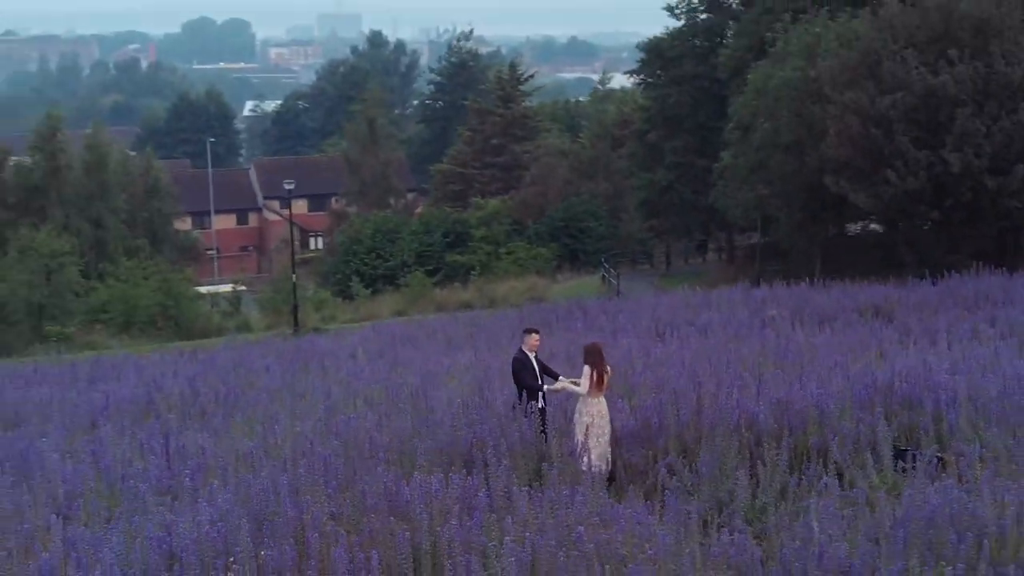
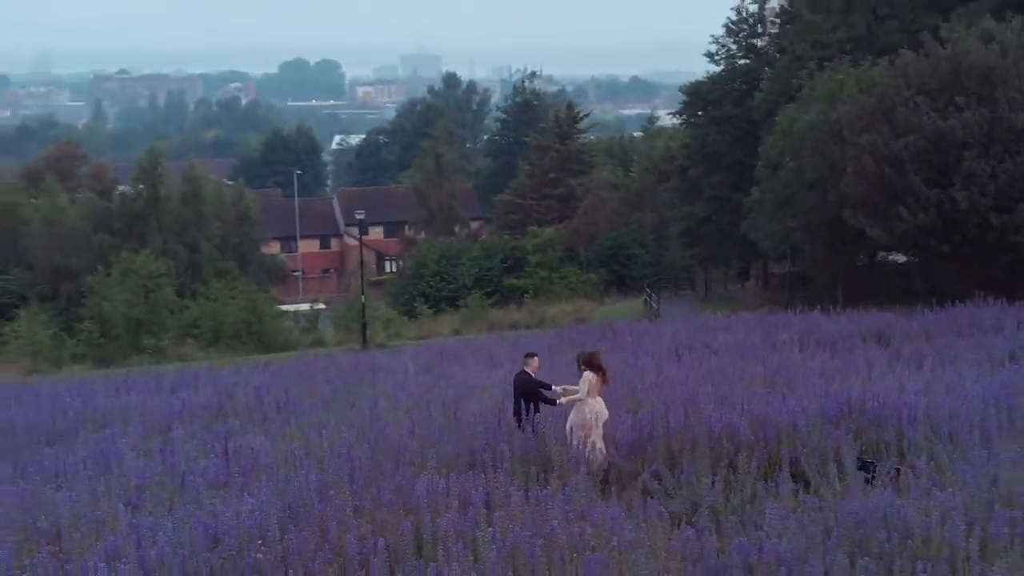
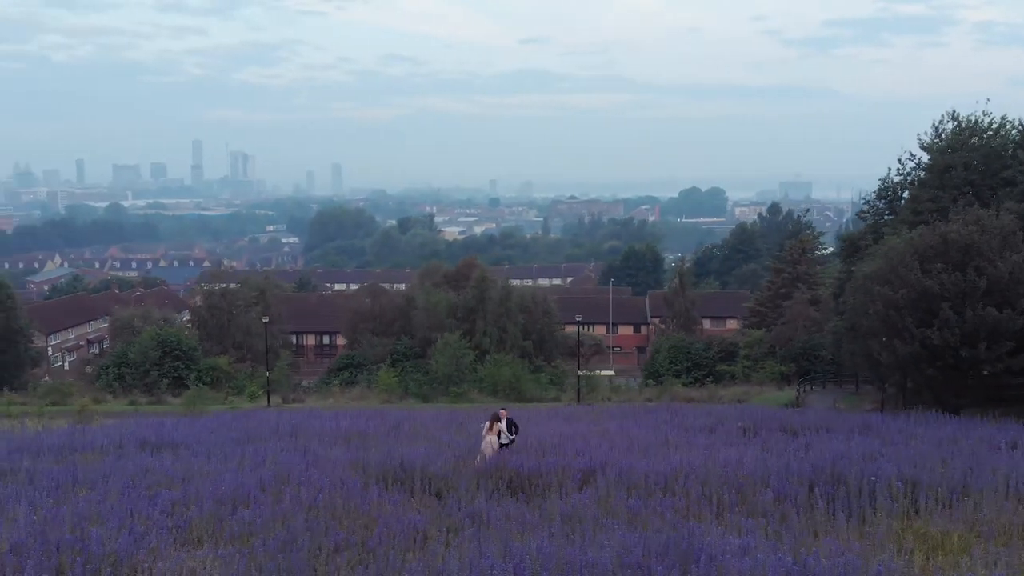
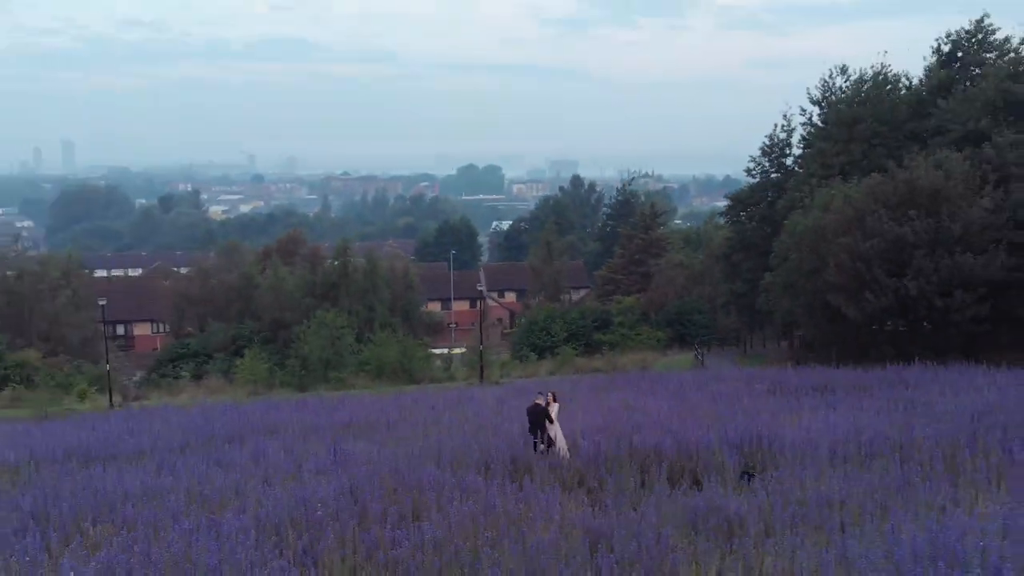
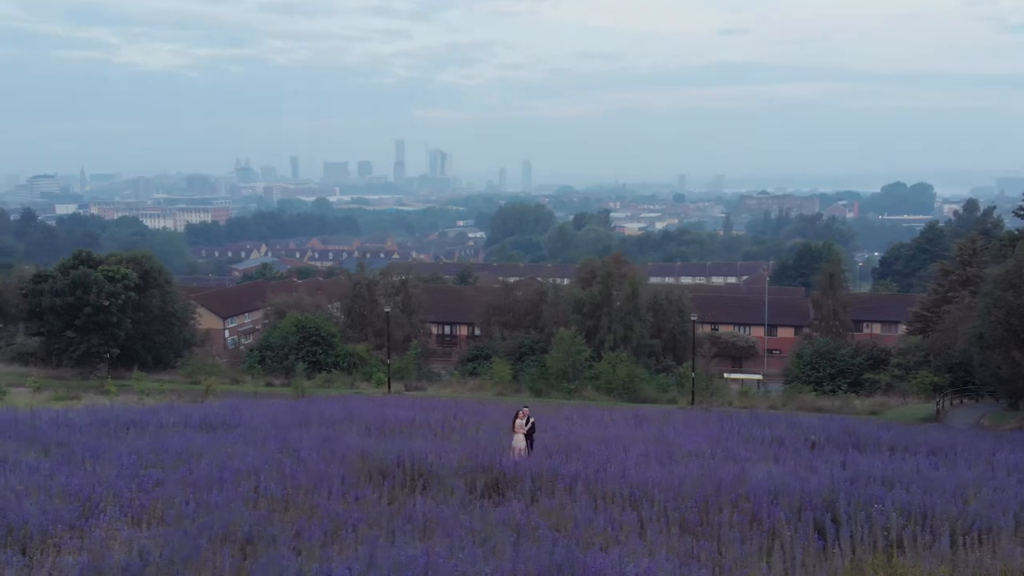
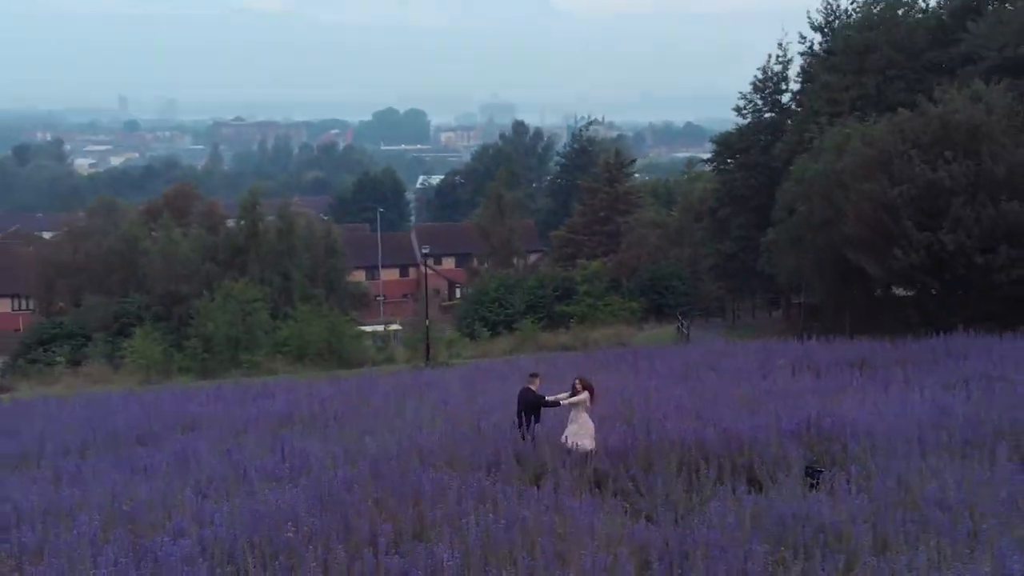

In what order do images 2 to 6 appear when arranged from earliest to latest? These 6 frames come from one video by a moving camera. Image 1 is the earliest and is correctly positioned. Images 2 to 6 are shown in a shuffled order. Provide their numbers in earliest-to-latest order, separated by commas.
2, 6, 4, 3, 5
